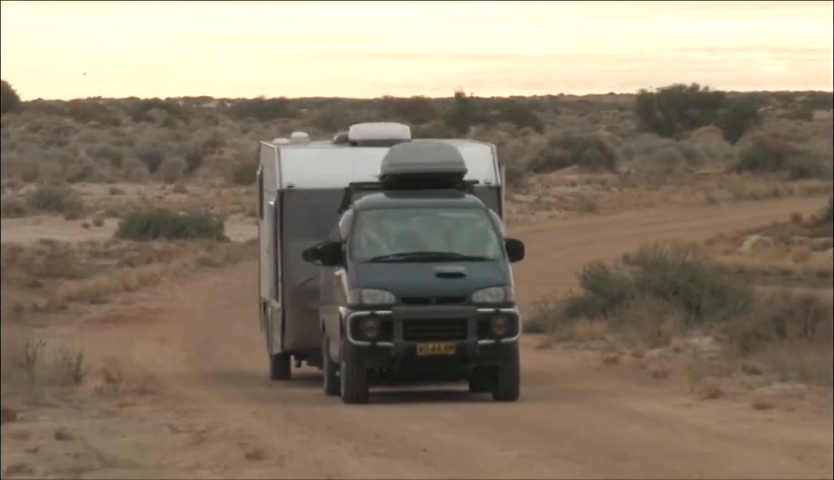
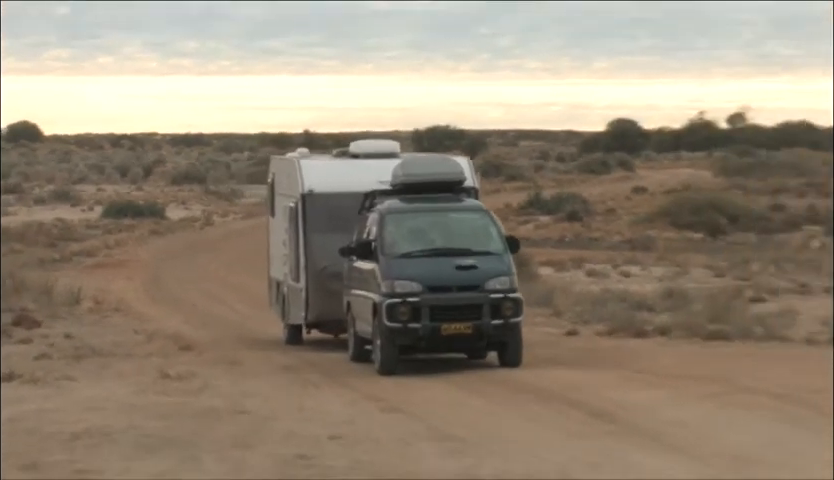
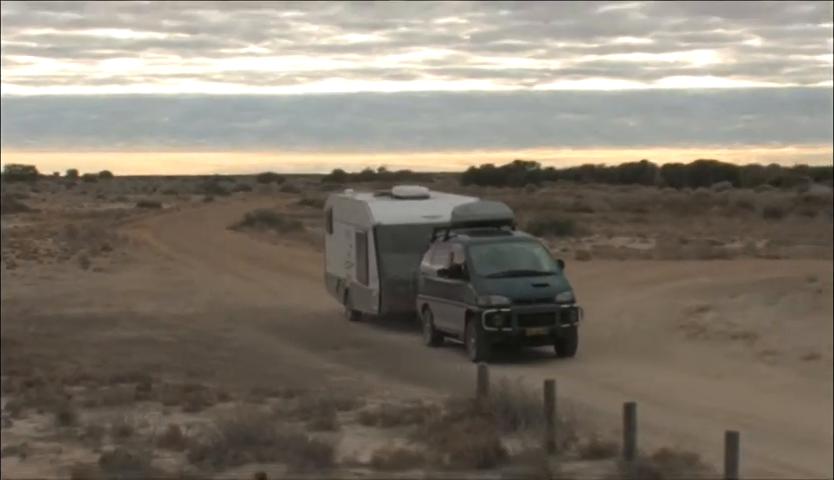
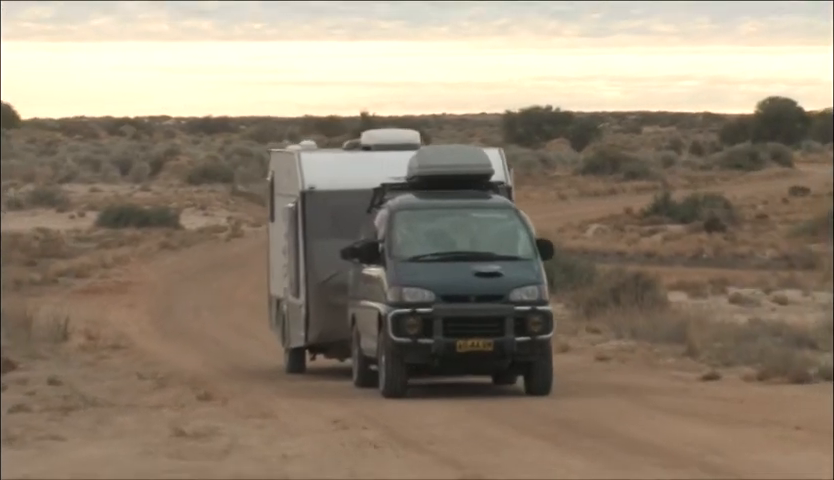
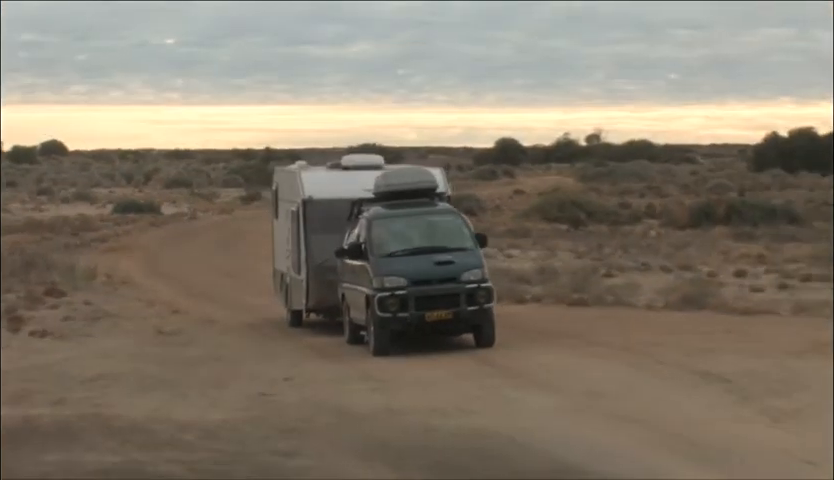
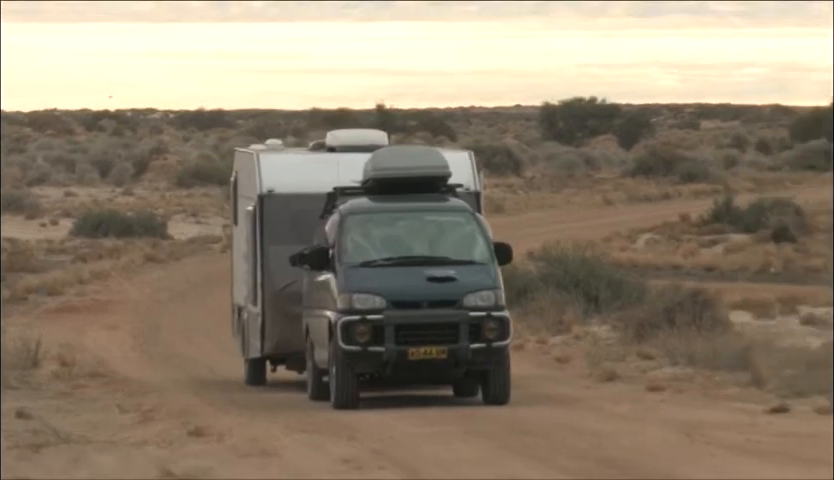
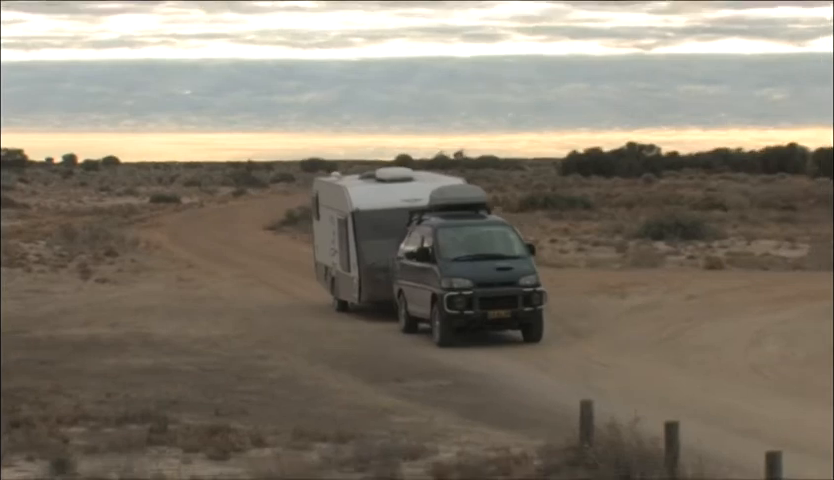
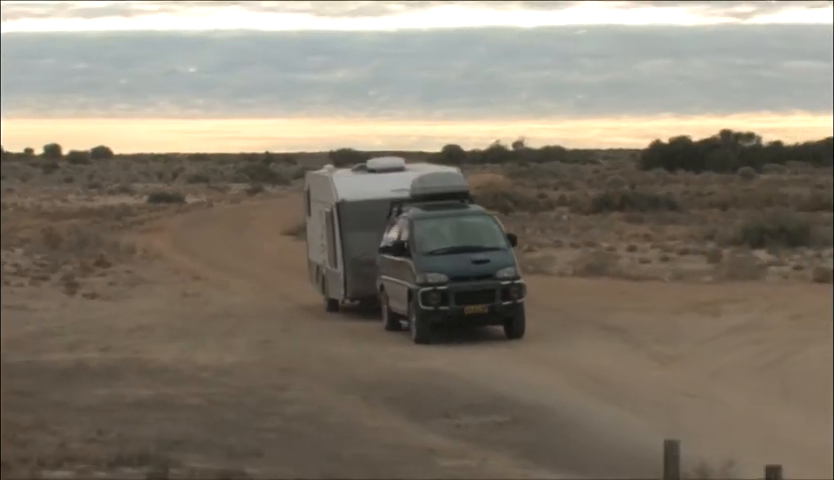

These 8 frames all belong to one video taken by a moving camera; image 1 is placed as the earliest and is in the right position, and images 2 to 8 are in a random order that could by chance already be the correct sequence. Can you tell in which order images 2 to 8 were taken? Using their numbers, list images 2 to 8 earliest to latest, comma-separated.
6, 4, 2, 5, 8, 7, 3
